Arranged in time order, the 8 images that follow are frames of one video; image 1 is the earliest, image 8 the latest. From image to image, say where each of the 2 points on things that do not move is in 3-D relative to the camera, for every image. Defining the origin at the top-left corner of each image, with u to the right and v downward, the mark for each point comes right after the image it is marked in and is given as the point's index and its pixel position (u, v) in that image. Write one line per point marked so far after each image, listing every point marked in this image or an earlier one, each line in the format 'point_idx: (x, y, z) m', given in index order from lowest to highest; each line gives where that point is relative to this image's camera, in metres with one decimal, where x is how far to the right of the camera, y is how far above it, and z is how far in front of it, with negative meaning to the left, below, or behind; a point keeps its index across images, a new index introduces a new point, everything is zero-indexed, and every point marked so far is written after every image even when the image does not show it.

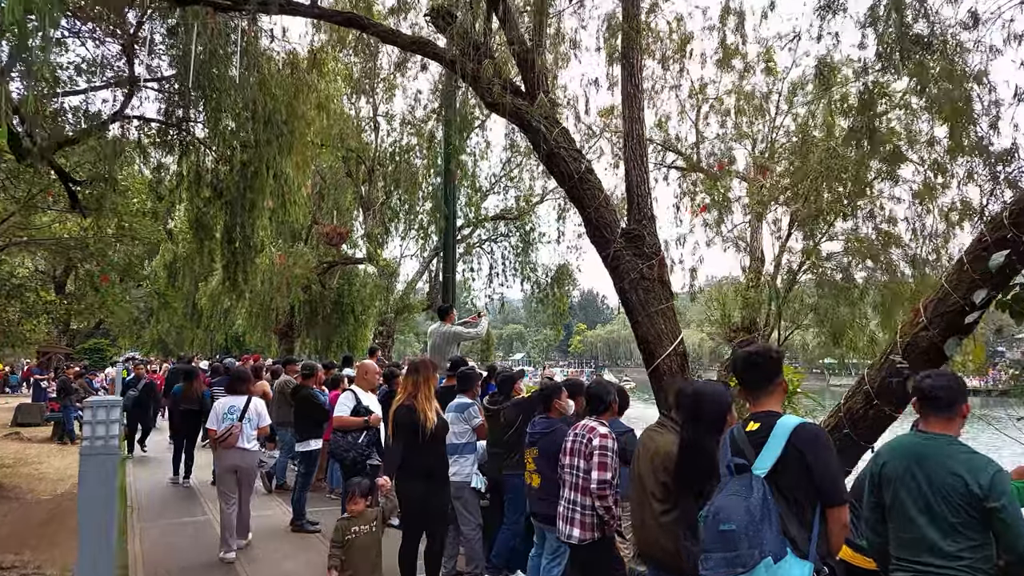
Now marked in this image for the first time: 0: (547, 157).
0: (+0.3, +1.0, +5.3) m
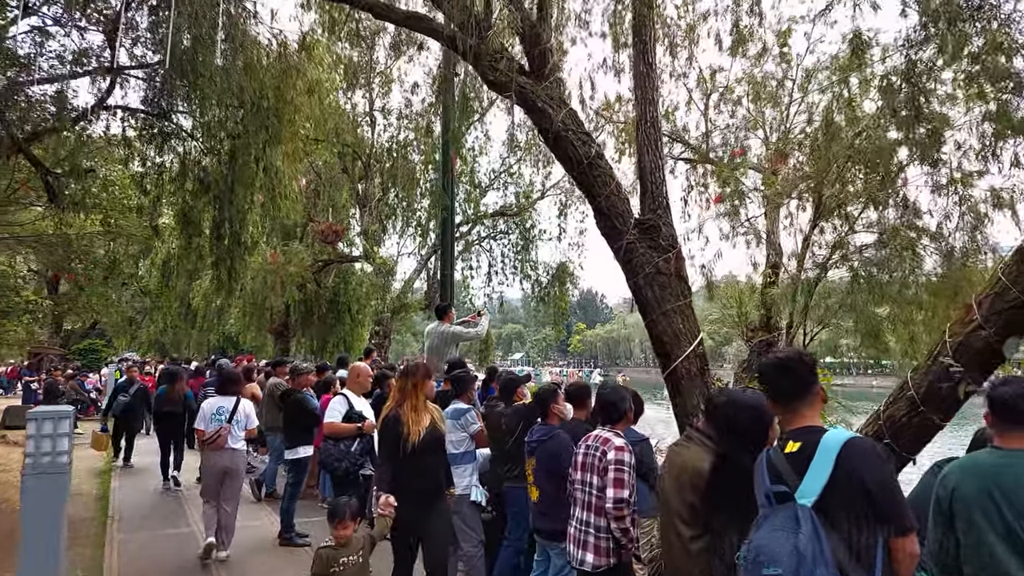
0: (+0.3, +1.0, +4.9) m
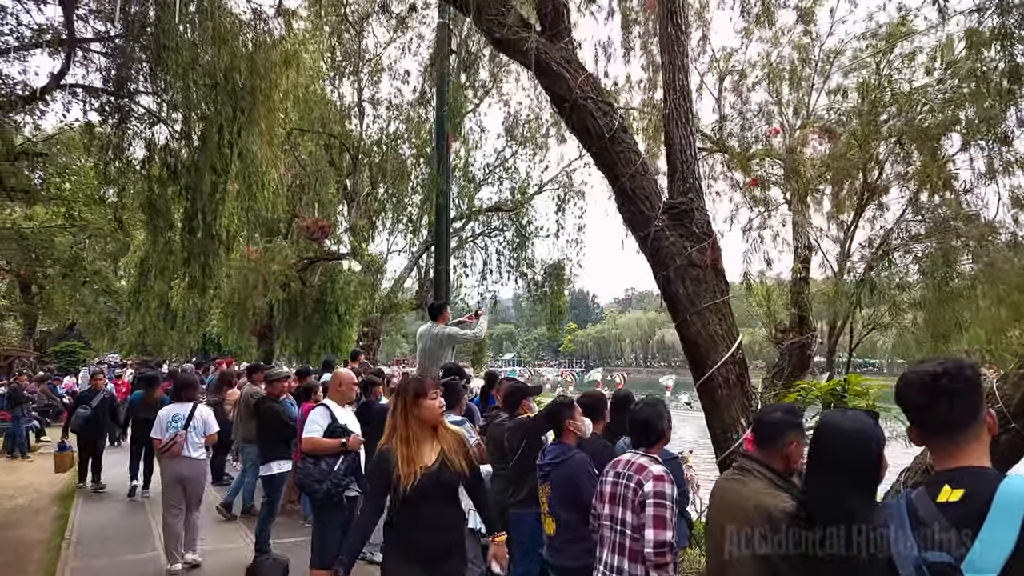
0: (+0.3, +1.0, +4.2) m
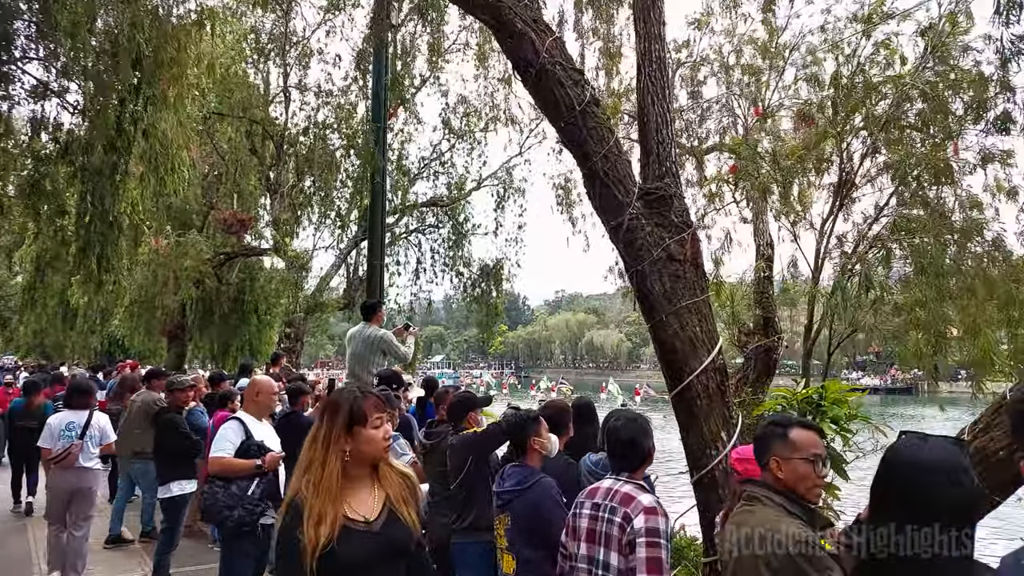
0: (+0.1, +1.1, +3.7) m
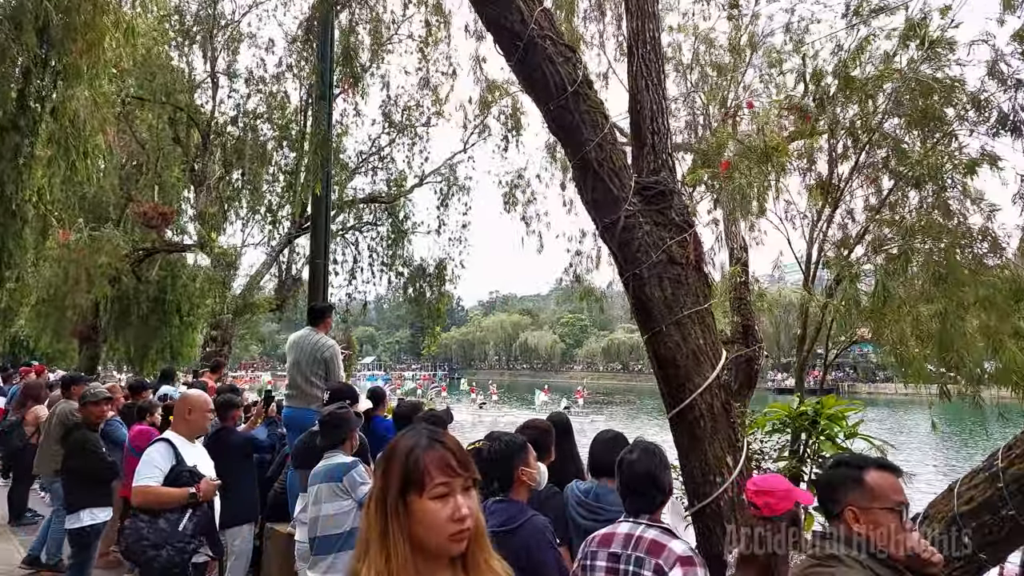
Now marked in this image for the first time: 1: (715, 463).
0: (0.0, +1.0, +3.2) m
1: (+0.9, -0.8, +3.2) m
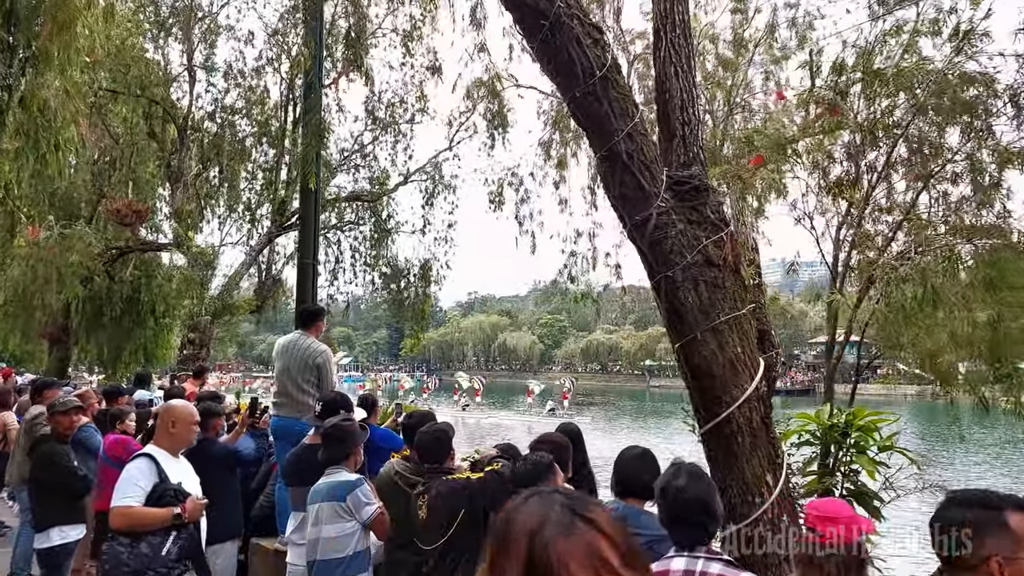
0: (+0.1, +1.0, +2.9) m
1: (+1.0, -0.8, +2.9) m
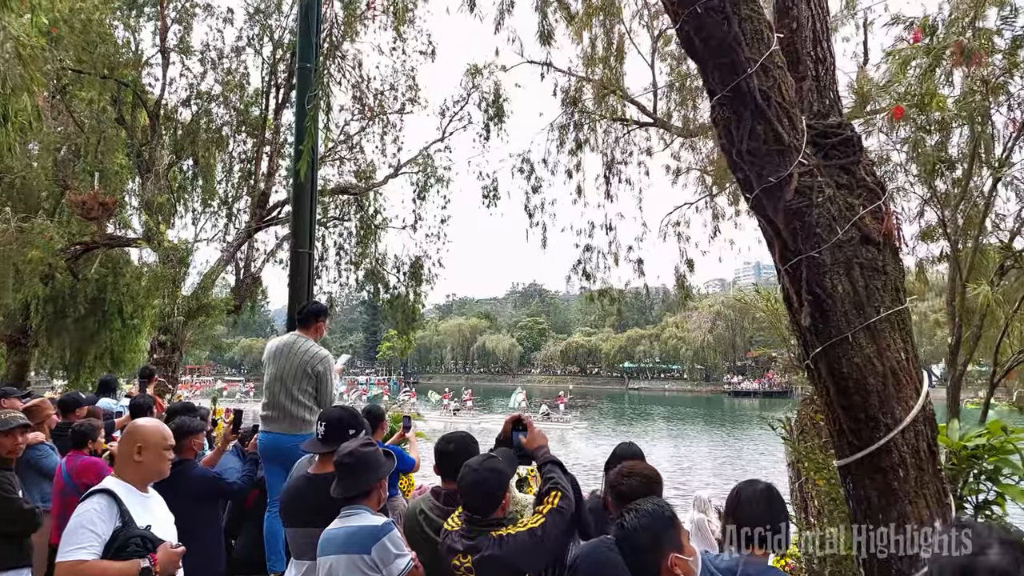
0: (+0.4, +1.1, +2.2) m
1: (+1.3, -0.8, +2.2) m
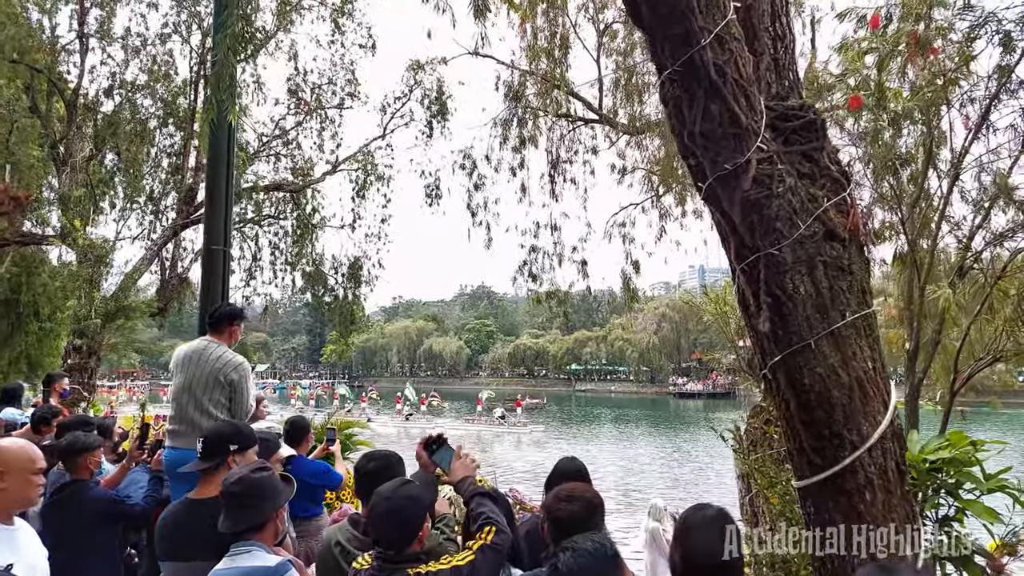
0: (+0.2, +1.1, +1.9) m
1: (+1.1, -0.8, +2.0) m
